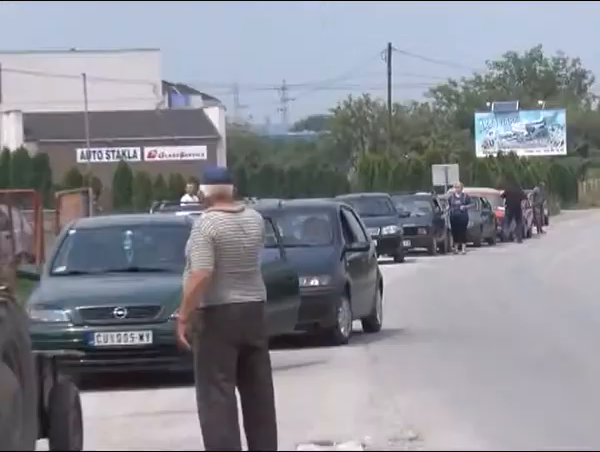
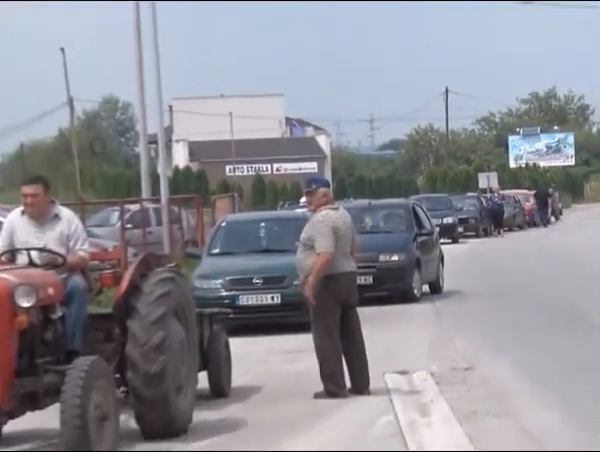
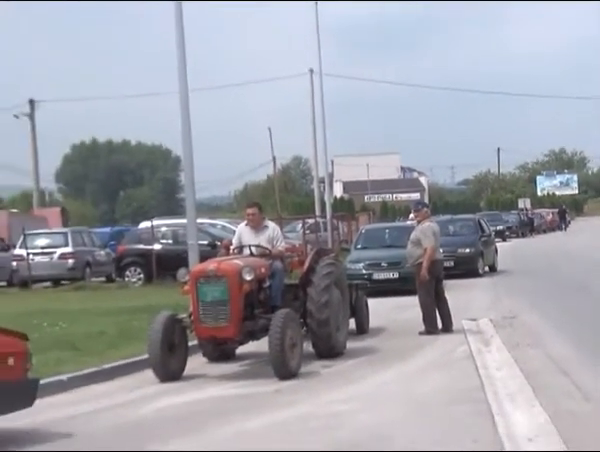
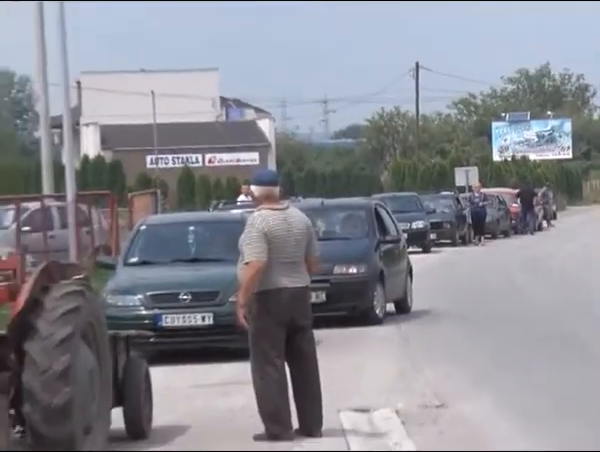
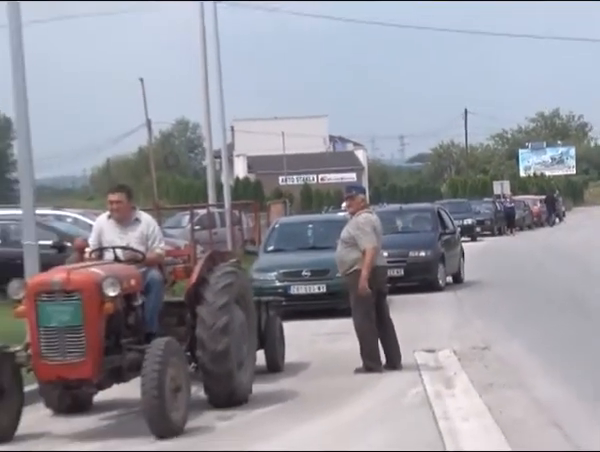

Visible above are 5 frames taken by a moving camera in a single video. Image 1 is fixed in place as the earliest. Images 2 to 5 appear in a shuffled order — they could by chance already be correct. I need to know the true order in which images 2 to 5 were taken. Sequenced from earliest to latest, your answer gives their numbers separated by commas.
4, 2, 5, 3
